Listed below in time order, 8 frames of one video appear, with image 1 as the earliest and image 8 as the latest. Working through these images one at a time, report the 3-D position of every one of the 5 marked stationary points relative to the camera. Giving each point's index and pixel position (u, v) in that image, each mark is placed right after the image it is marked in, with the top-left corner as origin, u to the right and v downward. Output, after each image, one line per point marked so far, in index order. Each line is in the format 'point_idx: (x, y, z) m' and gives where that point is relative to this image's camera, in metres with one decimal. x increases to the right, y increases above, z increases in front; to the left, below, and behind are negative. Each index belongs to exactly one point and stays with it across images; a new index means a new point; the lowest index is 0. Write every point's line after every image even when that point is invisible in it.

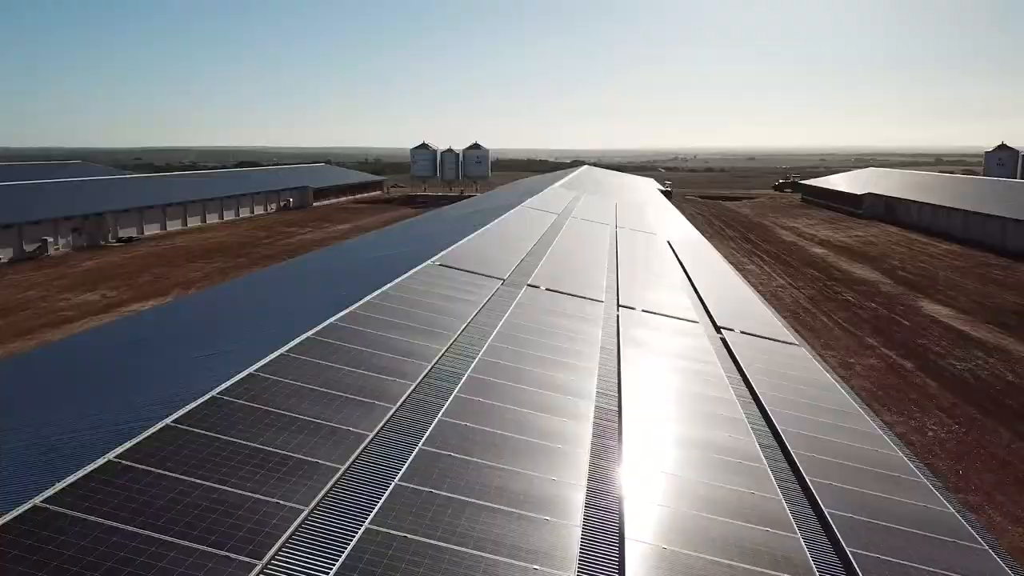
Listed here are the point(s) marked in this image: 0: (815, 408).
0: (+3.5, -1.2, +11.2) m
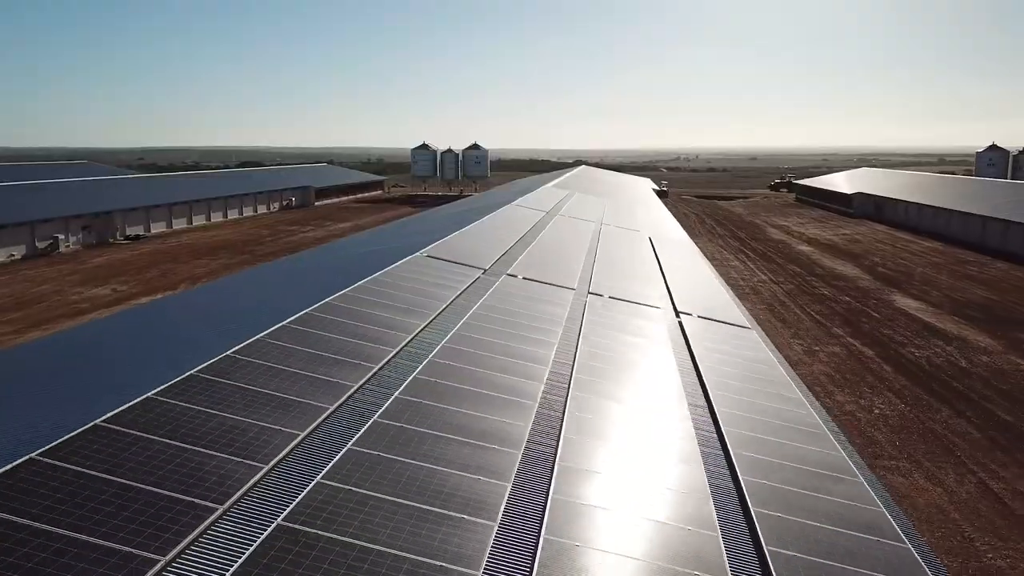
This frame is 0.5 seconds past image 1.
0: (+3.2, -1.1, +12.4) m
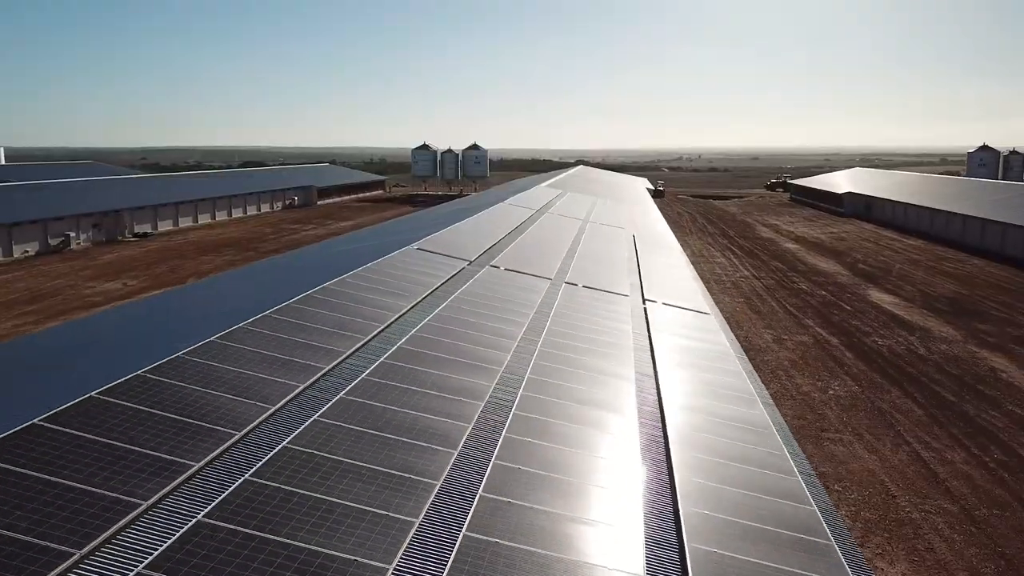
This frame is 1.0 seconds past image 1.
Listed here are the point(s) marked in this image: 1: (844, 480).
0: (+2.9, -0.9, +13.7) m
1: (+4.1, -2.4, +11.5) m
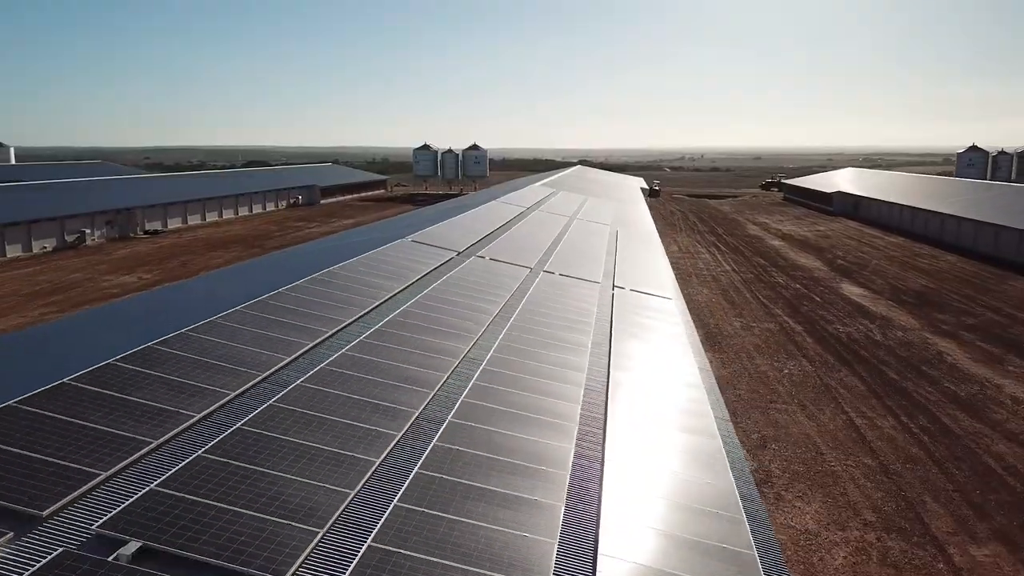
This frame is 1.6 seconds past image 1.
0: (+2.6, -0.7, +15.3) m
1: (+3.8, -2.2, +13.1) m
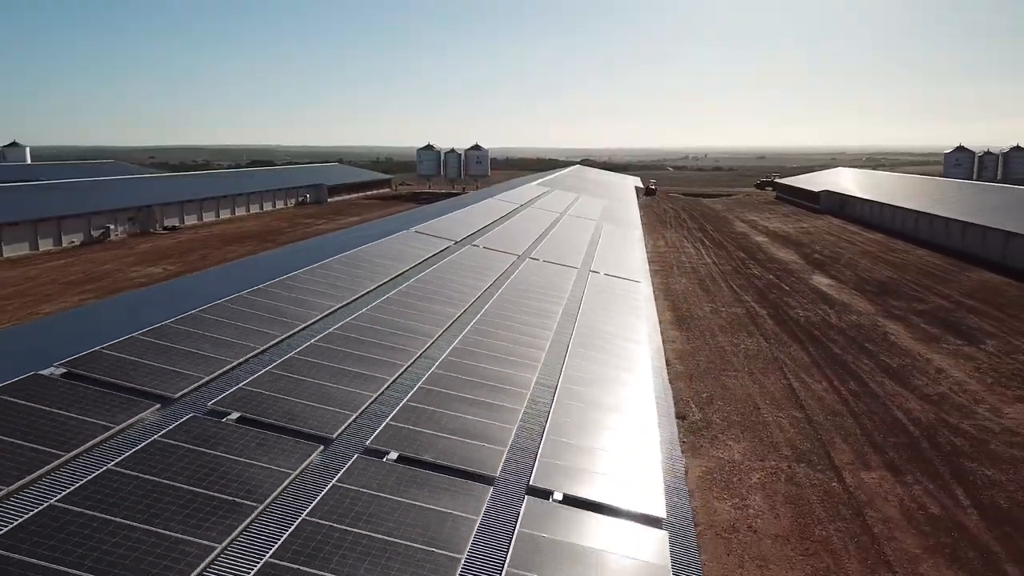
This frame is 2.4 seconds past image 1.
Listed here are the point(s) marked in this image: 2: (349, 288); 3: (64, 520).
0: (+2.4, -0.4, +17.8) m
1: (+3.6, -1.8, +15.6) m
2: (-2.5, -0.1, +14.2) m
3: (-2.8, -1.5, +5.7) m
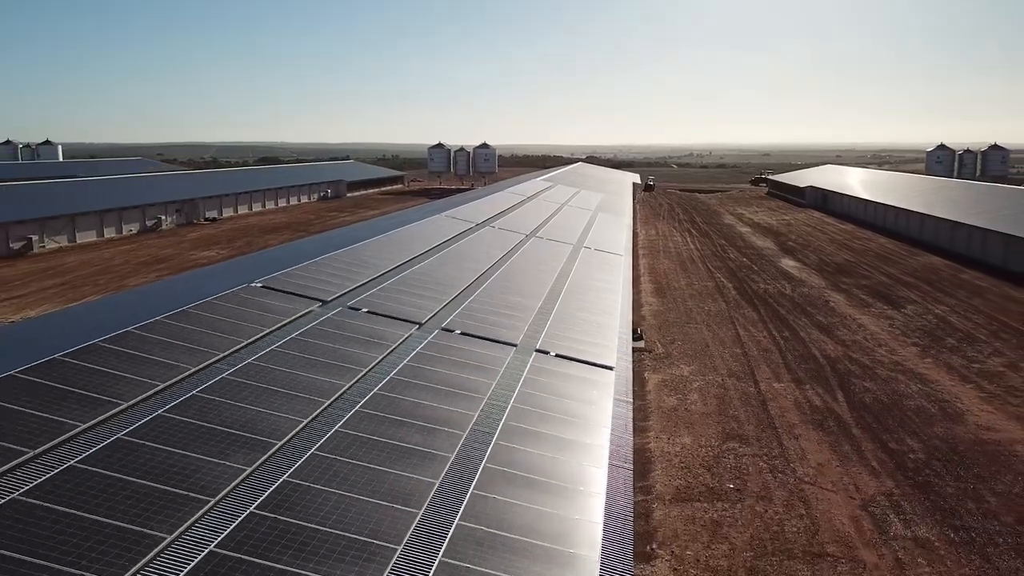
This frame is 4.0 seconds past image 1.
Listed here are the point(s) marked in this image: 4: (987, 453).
0: (+2.7, +0.3, +22.6) m
1: (+3.8, -1.1, +20.4) m
2: (-2.3, +0.6, +19.0) m
3: (-2.6, -0.8, +10.6) m
4: (+7.0, -2.4, +13.5) m
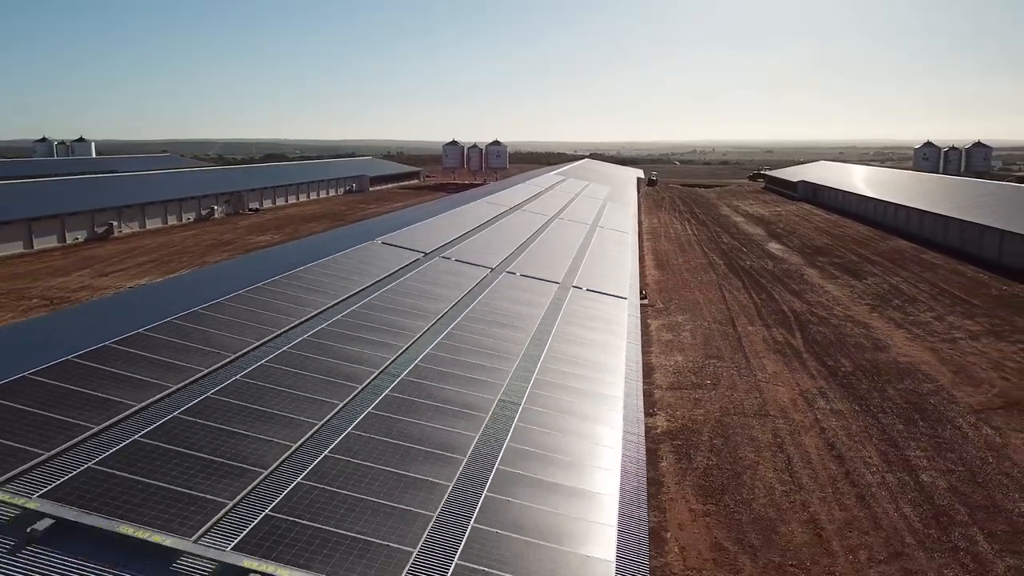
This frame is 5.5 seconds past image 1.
0: (+3.5, +1.1, +27.7) m
1: (+4.6, -0.3, +25.5) m
2: (-1.5, +1.4, +24.1) m
3: (-1.8, 0.0, +15.6) m
4: (+7.8, -1.6, +18.6) m
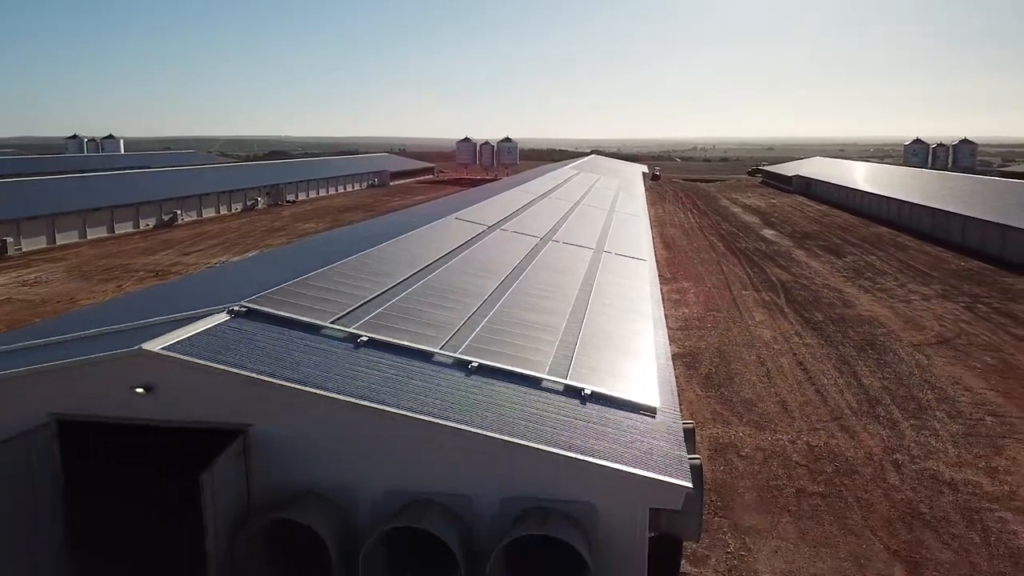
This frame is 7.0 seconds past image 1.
0: (+4.5, +2.0, +32.5) m
1: (+5.7, +0.5, +30.3) m
2: (-0.4, +2.3, +28.8) m
3: (-0.7, +0.9, +20.4) m
4: (+8.9, -0.8, +23.4) m
